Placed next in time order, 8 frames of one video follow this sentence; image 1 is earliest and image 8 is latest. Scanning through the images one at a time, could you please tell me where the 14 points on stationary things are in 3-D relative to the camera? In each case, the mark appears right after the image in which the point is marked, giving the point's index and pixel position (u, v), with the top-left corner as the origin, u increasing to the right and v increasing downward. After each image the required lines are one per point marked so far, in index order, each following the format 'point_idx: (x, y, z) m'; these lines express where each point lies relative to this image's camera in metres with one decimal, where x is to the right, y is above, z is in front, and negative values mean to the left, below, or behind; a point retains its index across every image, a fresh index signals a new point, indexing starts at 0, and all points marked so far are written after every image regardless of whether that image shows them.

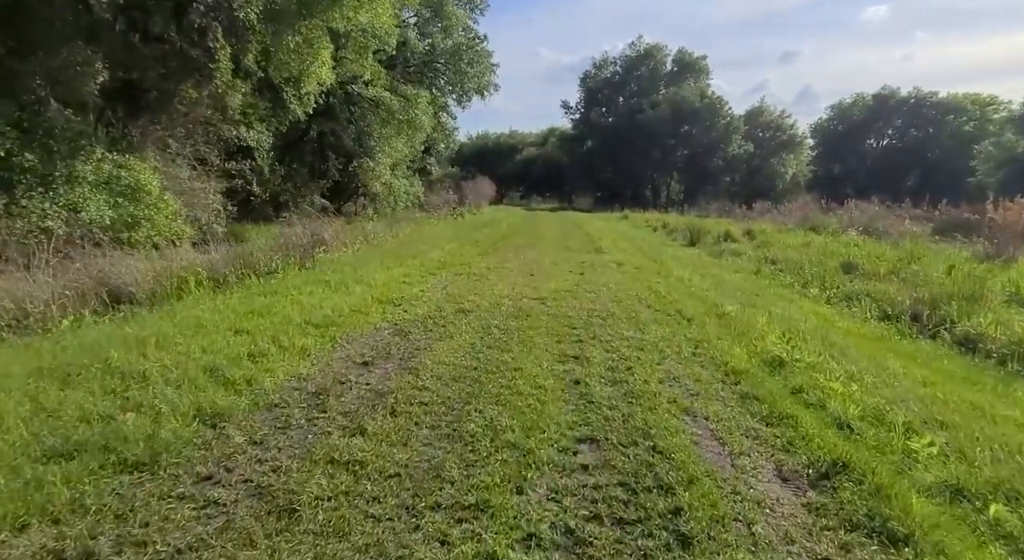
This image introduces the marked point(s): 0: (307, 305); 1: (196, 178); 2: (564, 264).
0: (-2.5, -0.3, +7.5) m
1: (-8.3, +2.7, +16.1) m
2: (+1.2, +0.3, +13.8) m
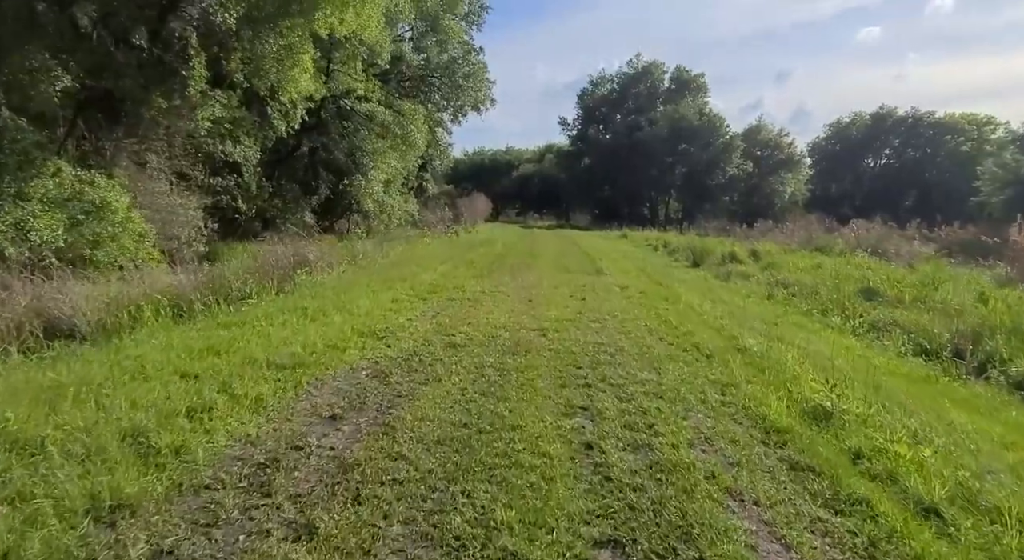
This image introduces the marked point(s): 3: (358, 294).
0: (-2.5, -0.6, +6.5) m
1: (-8.4, +2.2, +15.2) m
2: (+1.1, -0.2, +12.9) m
3: (-2.7, -0.2, +10.5) m
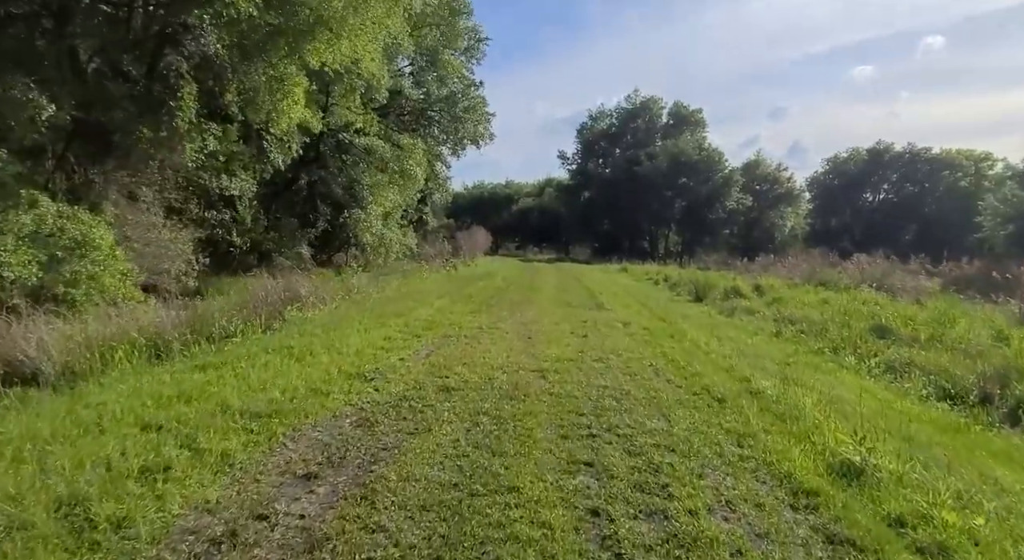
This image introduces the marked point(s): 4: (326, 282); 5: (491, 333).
0: (-2.6, -1.0, +6.1) m
1: (-8.4, +1.3, +14.9) m
2: (+1.1, -0.9, +12.5) m
3: (-2.7, -0.8, +10.0) m
4: (-5.1, -0.1, +16.7) m
5: (-0.4, -1.0, +11.0) m
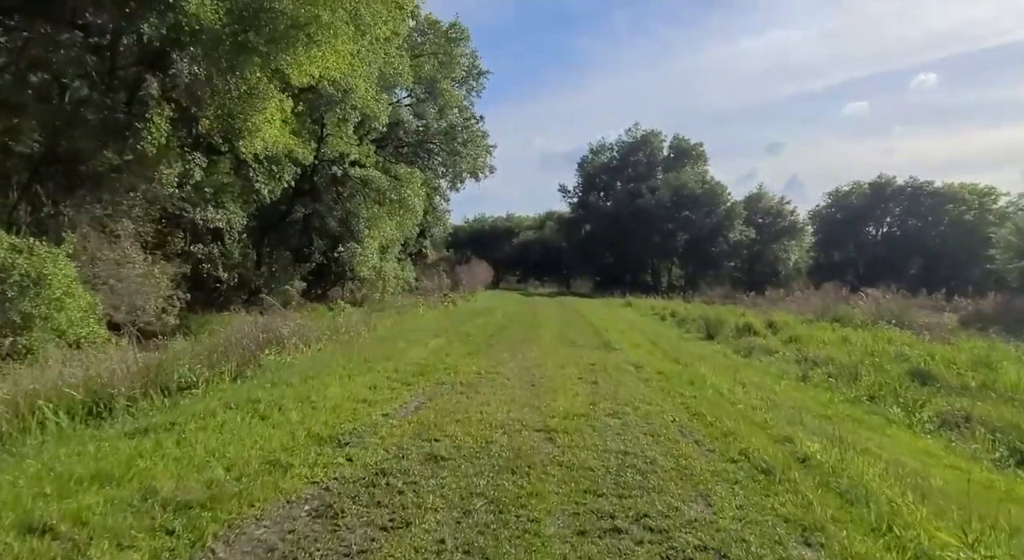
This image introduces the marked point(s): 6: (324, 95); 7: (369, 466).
0: (-2.6, -1.4, +4.9) m
1: (-8.4, +0.4, +13.9) m
2: (+1.1, -1.7, +11.3) m
3: (-2.7, -1.4, +8.9) m
4: (-5.1, -1.0, +15.6) m
5: (-0.3, -1.6, +9.8) m
6: (-5.4, +5.3, +17.5) m
7: (-1.2, -1.6, +5.2) m
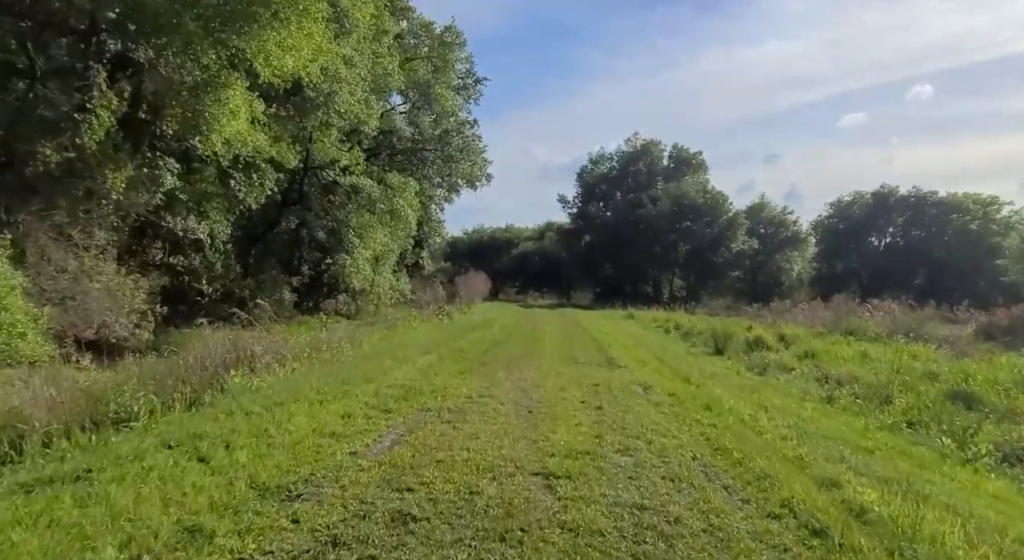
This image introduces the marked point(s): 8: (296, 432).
0: (-2.6, -1.5, +3.8) m
1: (-8.5, +0.2, +12.8) m
2: (+1.0, -1.9, +10.2) m
3: (-2.7, -1.6, +7.8) m
4: (-5.2, -1.3, +14.5) m
5: (-0.4, -1.8, +8.7) m
6: (-5.5, +5.0, +16.5) m
7: (-1.3, -1.7, +4.1) m
8: (-2.3, -1.6, +6.6) m
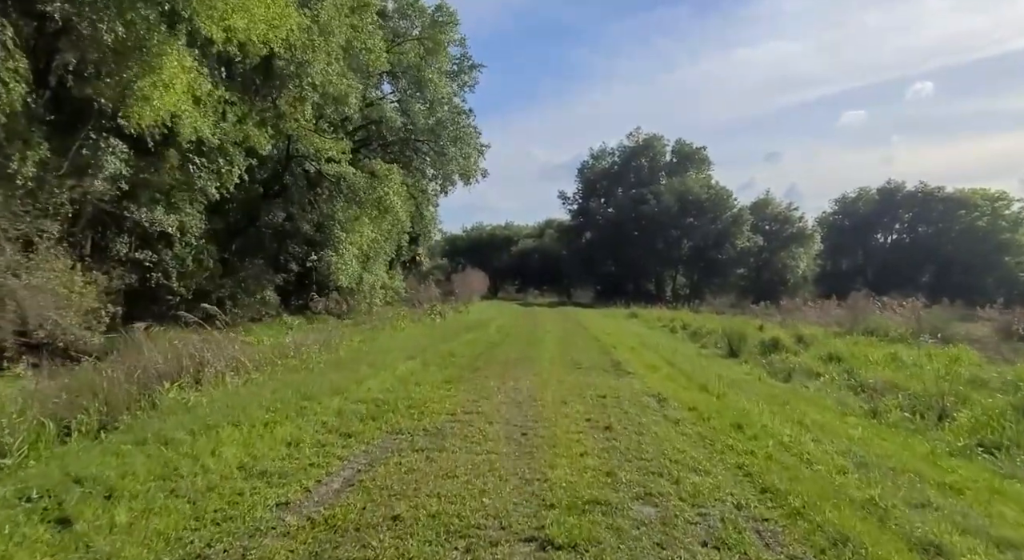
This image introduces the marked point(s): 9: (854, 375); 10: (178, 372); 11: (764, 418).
0: (-2.8, -1.5, +2.3) m
1: (-8.6, +0.2, +11.3) m
2: (+0.9, -1.8, +8.7) m
3: (-2.9, -1.5, +6.2) m
4: (-5.3, -1.3, +13.0) m
5: (-0.5, -1.7, +7.2) m
6: (-5.7, +5.1, +14.9) m
7: (-1.4, -1.6, +2.6) m
8: (-2.5, -1.6, +5.1) m
9: (+7.3, -2.0, +12.9) m
10: (-4.6, -1.3, +8.5) m
11: (+3.6, -1.9, +8.4) m
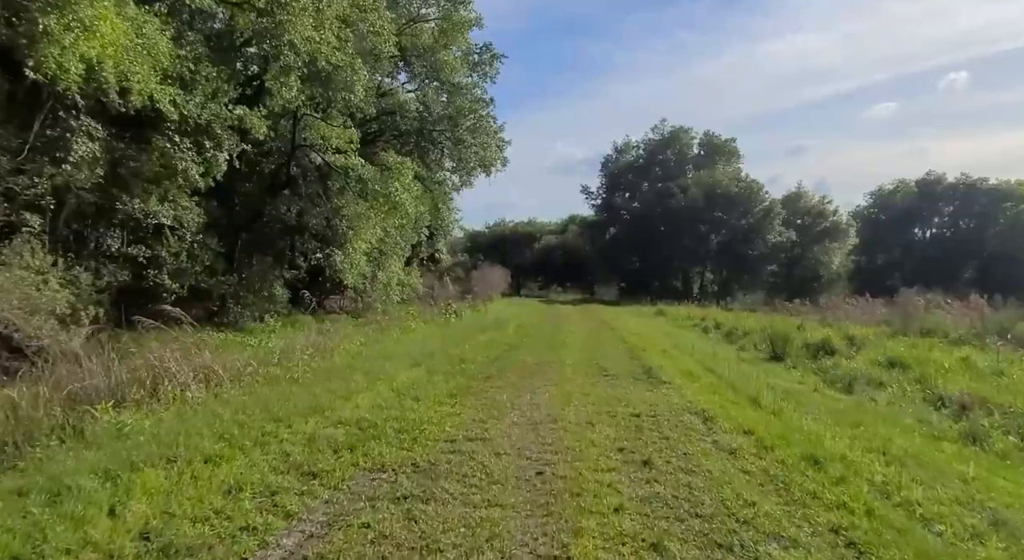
0: (-2.8, -1.4, +0.8) m
1: (-8.3, +0.3, +10.0) m
2: (+1.1, -1.7, +7.1) m
3: (-2.8, -1.5, +4.8) m
4: (-5.0, -1.2, +11.6) m
5: (-0.4, -1.7, +5.6) m
6: (-5.3, +5.1, +13.5) m
7: (-1.5, -1.6, +1.1) m
8: (-2.4, -1.5, +3.6) m
9: (+7.6, -1.9, +11.1) m
10: (-4.4, -1.2, +7.1) m
11: (+3.7, -1.9, +6.7) m
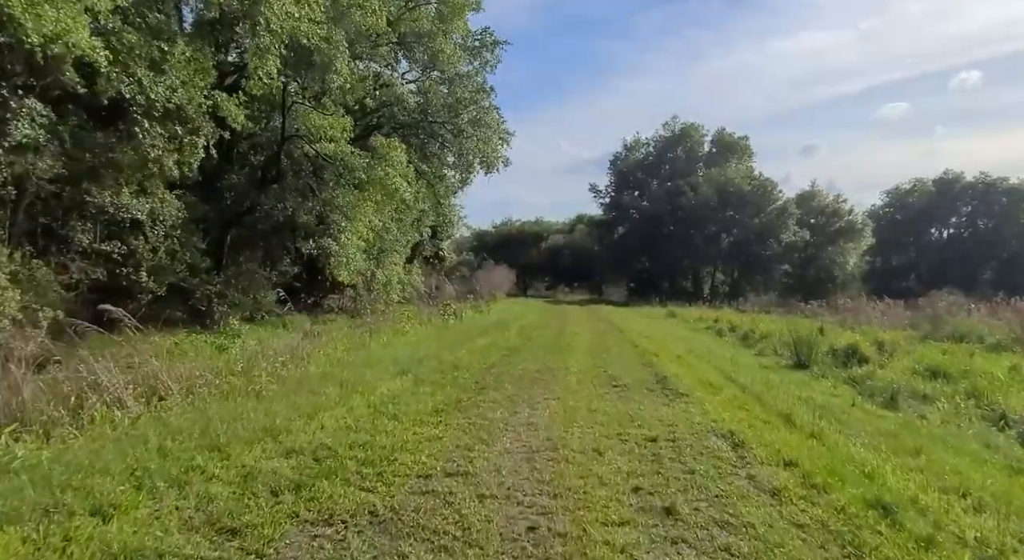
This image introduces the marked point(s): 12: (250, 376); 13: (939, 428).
0: (-3.0, -1.4, -0.4) m
1: (-8.3, +0.3, +8.9) m
2: (+1.0, -1.7, +5.8) m
3: (-2.9, -1.5, +3.6) m
4: (-5.0, -1.2, +10.4) m
5: (-0.5, -1.7, +4.4) m
6: (-5.2, +5.2, +12.3) m
7: (-1.6, -1.6, -0.2) m
8: (-2.5, -1.5, +2.4) m
9: (+7.6, -1.9, +9.8) m
10: (-4.5, -1.2, +5.9) m
11: (+3.6, -1.8, +5.4) m
12: (-3.7, -1.3, +8.5) m
13: (+5.9, -2.0, +8.3) m
